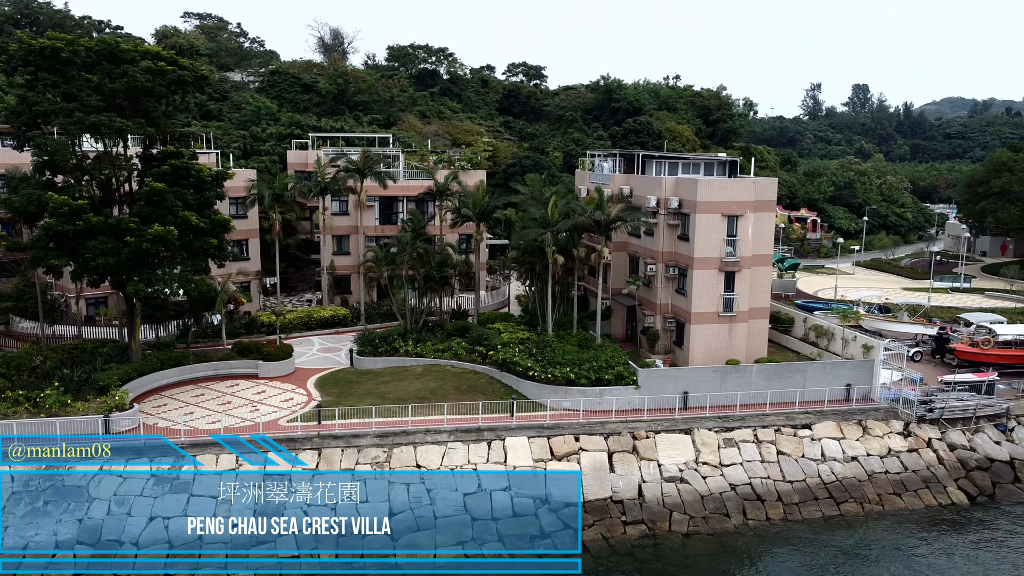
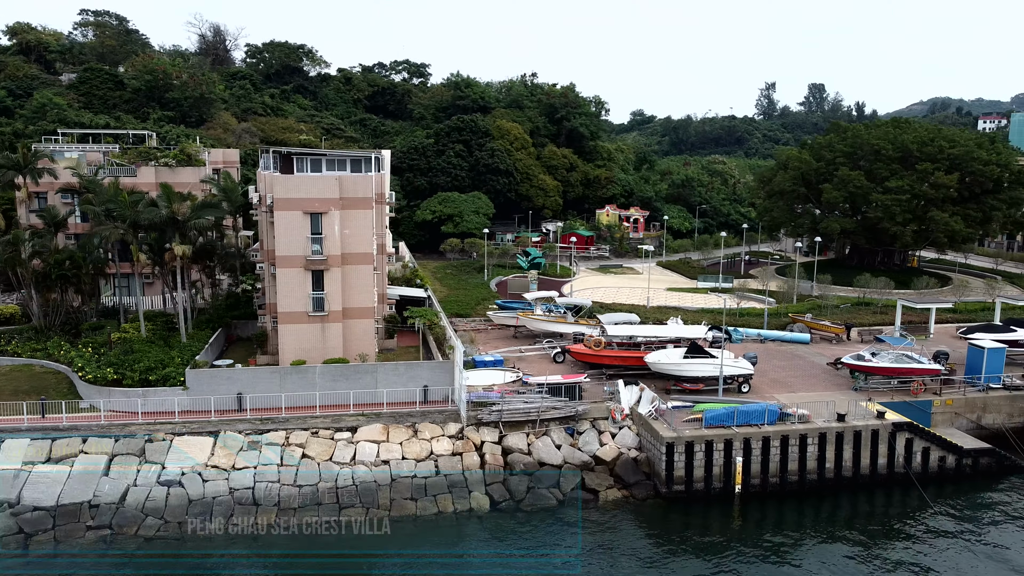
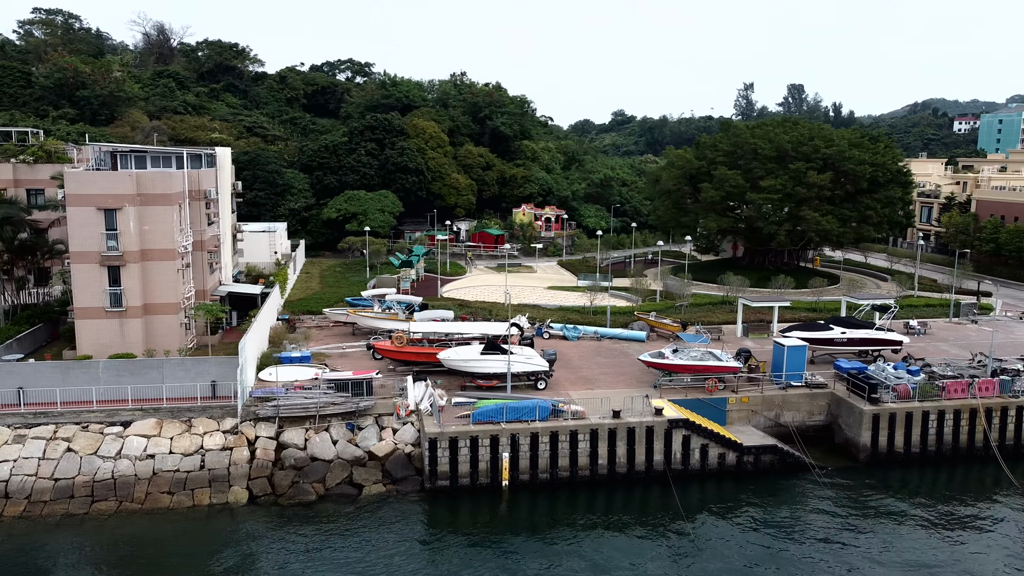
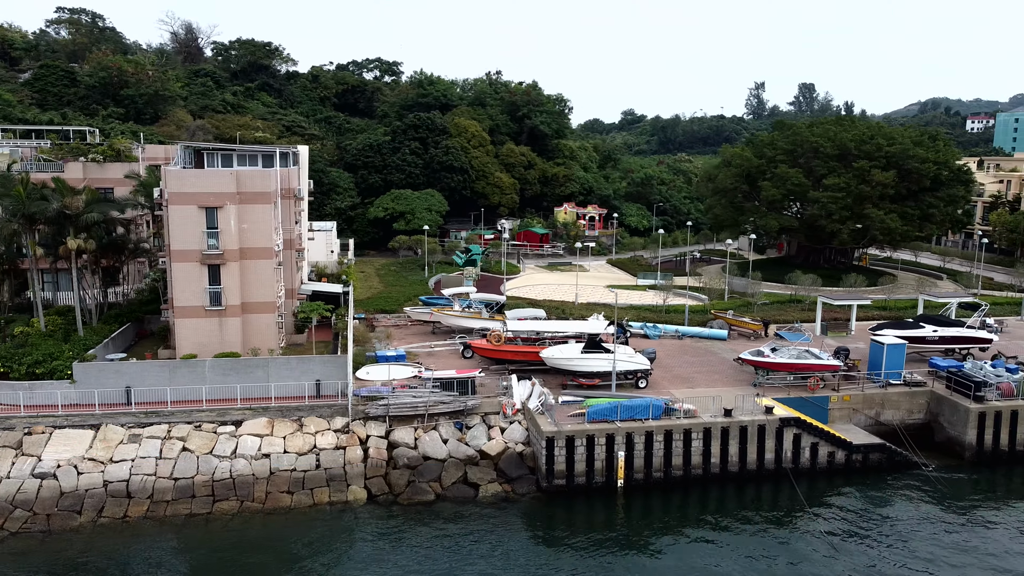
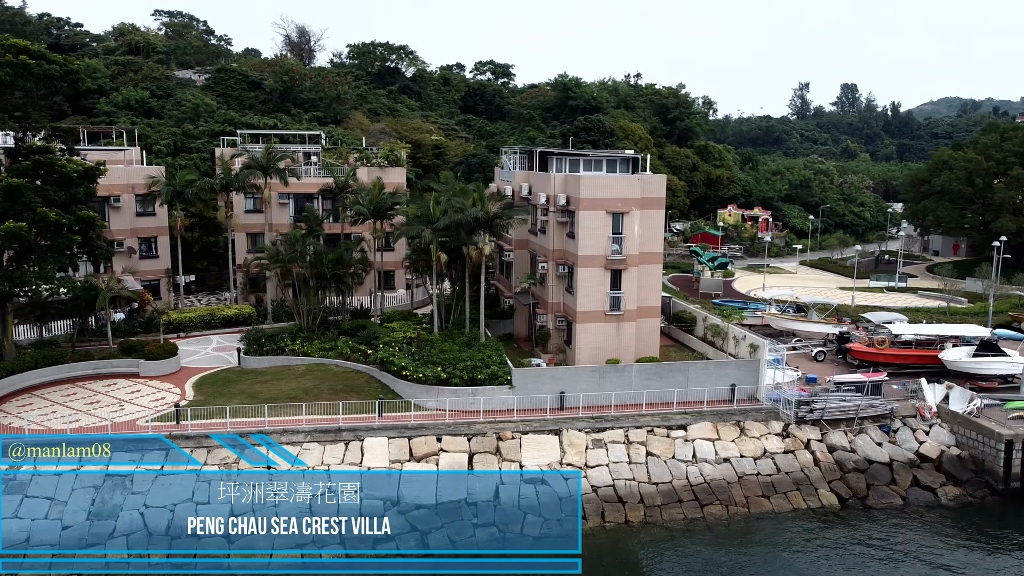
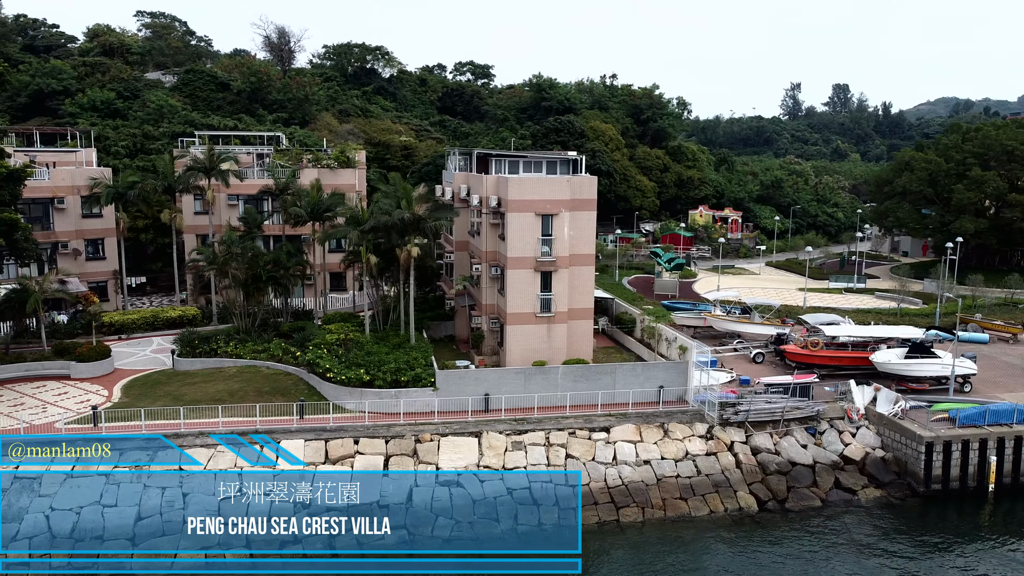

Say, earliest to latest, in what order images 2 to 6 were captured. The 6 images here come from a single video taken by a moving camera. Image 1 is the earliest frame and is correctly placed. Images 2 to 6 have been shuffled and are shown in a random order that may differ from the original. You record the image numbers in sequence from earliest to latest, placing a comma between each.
5, 6, 2, 4, 3
